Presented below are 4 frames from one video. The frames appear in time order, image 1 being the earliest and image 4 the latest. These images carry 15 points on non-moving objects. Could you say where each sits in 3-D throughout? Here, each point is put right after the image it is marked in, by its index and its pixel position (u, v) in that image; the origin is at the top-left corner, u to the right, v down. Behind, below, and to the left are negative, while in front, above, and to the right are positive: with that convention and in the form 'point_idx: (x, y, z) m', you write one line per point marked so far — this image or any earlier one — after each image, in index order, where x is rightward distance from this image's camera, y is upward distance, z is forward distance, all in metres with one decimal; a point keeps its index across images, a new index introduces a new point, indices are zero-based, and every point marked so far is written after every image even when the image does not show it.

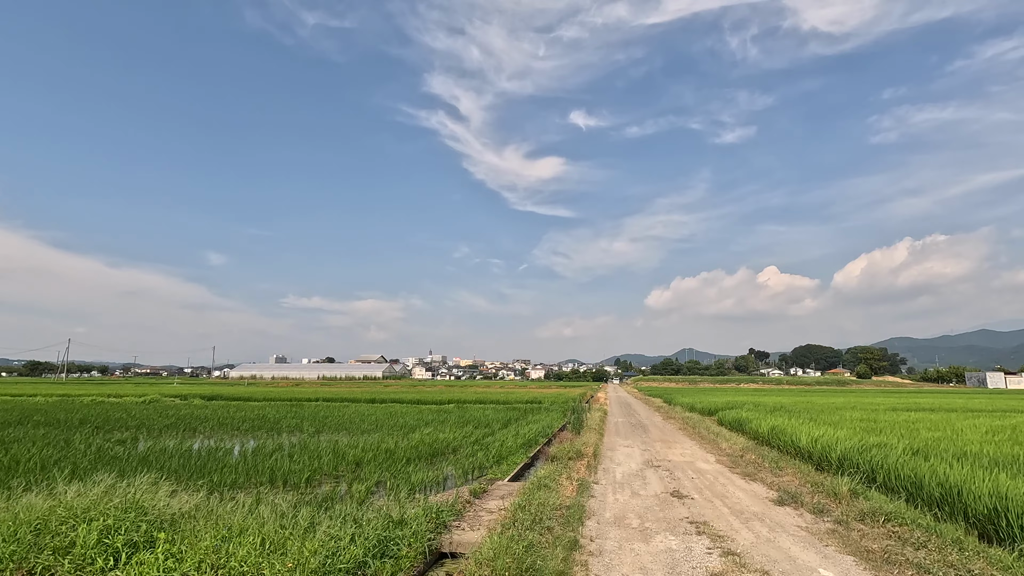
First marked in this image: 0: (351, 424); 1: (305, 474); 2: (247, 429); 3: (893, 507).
0: (-6.3, -5.3, +18.8) m
1: (-3.7, -3.3, +8.7) m
2: (-9.6, -5.1, +17.5) m
3: (+4.7, -2.7, +6.0) m
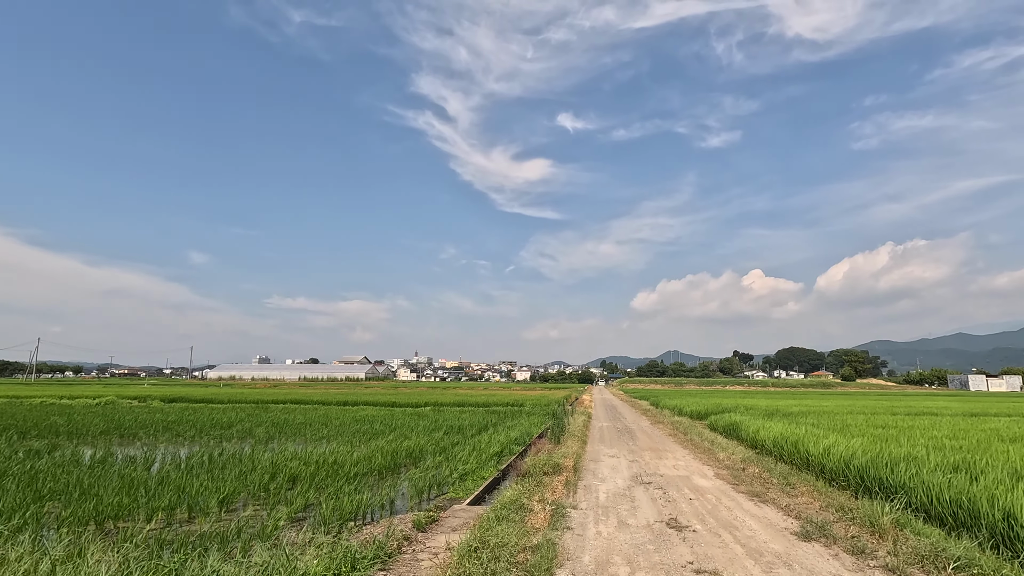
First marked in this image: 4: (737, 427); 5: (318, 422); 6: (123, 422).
0: (-7.1, -5.0, +17.1) m
1: (-4.3, -3.1, +7.1) m
2: (-10.4, -4.8, +15.7) m
3: (+4.2, -2.4, +4.6) m
4: (+6.6, -4.1, +14.3) m
5: (-8.0, -5.5, +19.8) m
6: (-15.2, -5.2, +18.9) m
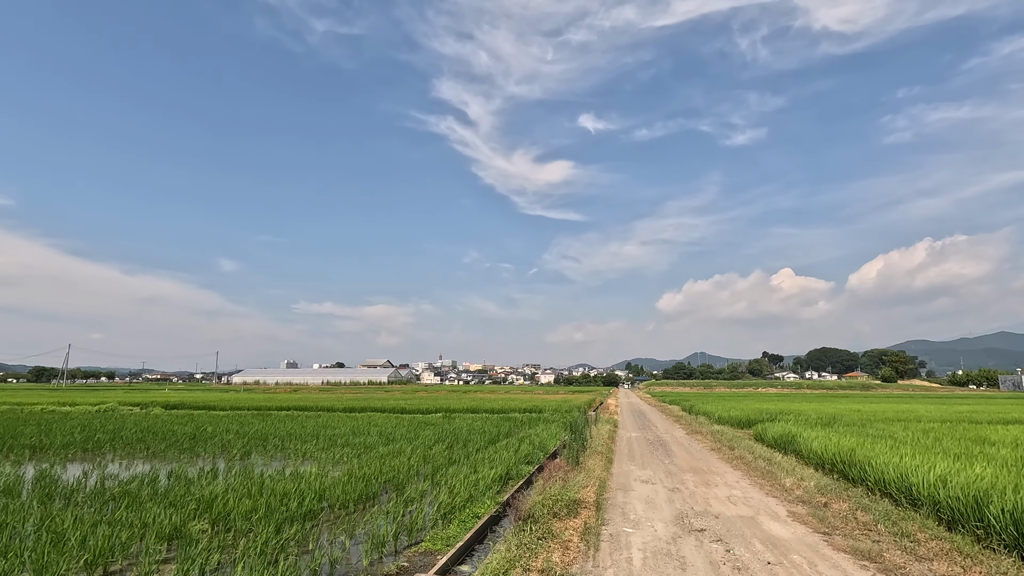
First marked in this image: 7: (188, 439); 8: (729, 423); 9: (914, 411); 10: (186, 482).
0: (-6.7, -4.8, +15.1) m
1: (-4.4, -2.8, +5.1) m
2: (-10.1, -4.6, +13.9) m
3: (+4.0, -2.0, +2.1) m
4: (+6.9, -3.7, +11.7) m
5: (-7.5, -5.3, +17.9) m
6: (-14.6, -5.2, +17.4) m
7: (-10.7, -5.0, +16.2) m
8: (+8.7, -5.4, +19.6) m
9: (+16.4, -5.0, +19.8) m
10: (-6.0, -3.6, +9.0) m
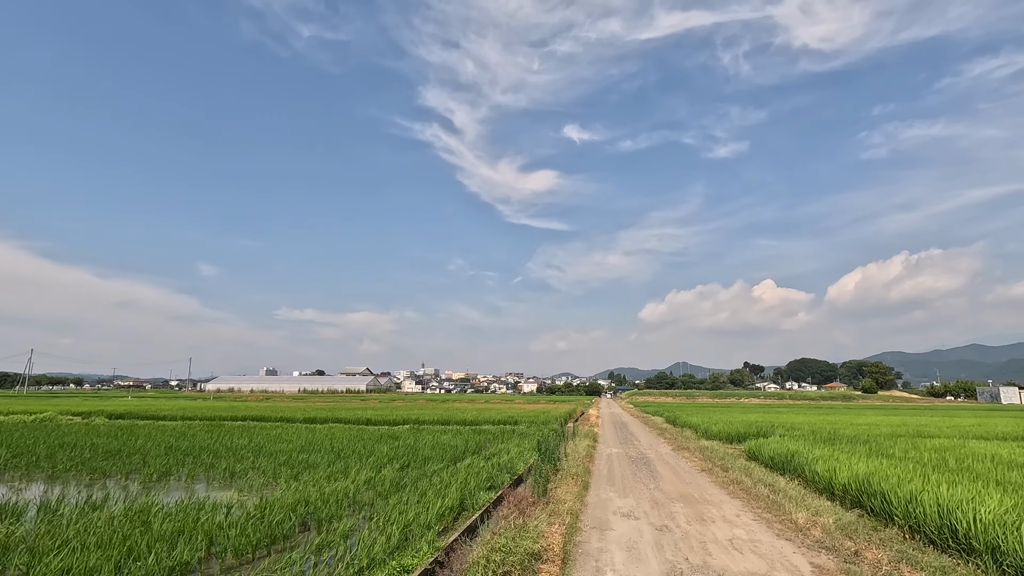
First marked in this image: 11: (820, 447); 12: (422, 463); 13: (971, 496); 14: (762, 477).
0: (-7.6, -4.7, +13.2) m
1: (-4.9, -2.5, +3.3) m
2: (-10.9, -4.4, +11.9) m
3: (+3.5, -1.8, +0.6) m
4: (+6.0, -3.6, +10.2) m
5: (-8.5, -5.2, +16.0) m
6: (-15.6, -5.0, +15.2) m
7: (-11.6, -4.9, +14.1) m
8: (+7.6, -5.6, +18.1) m
9: (+15.3, -5.2, +18.5) m
10: (-6.7, -3.4, +7.1) m
11: (+7.8, -4.0, +12.3) m
12: (-2.2, -4.4, +12.3) m
13: (+6.3, -2.8, +6.7) m
14: (+5.2, -3.9, +10.1) m
